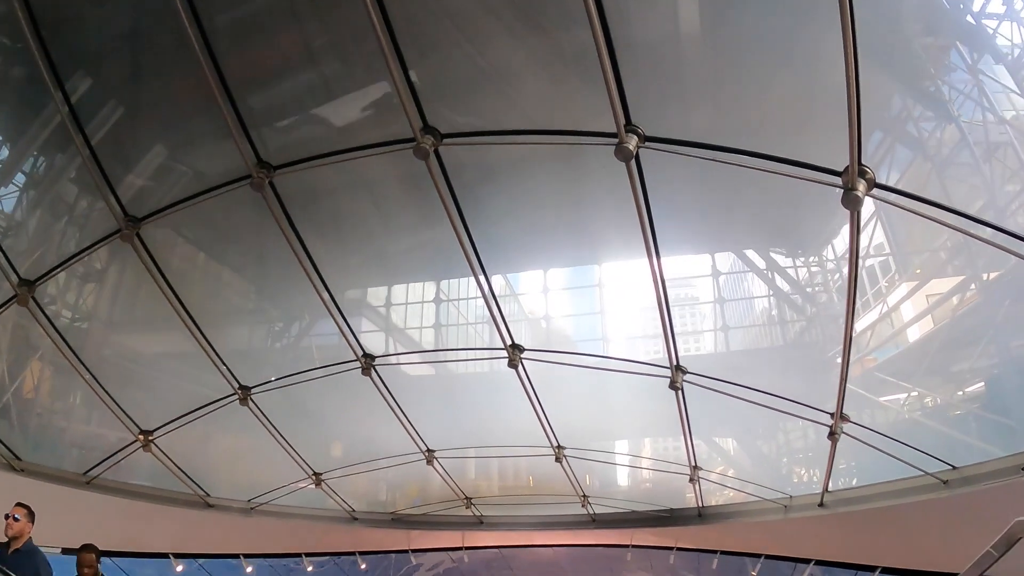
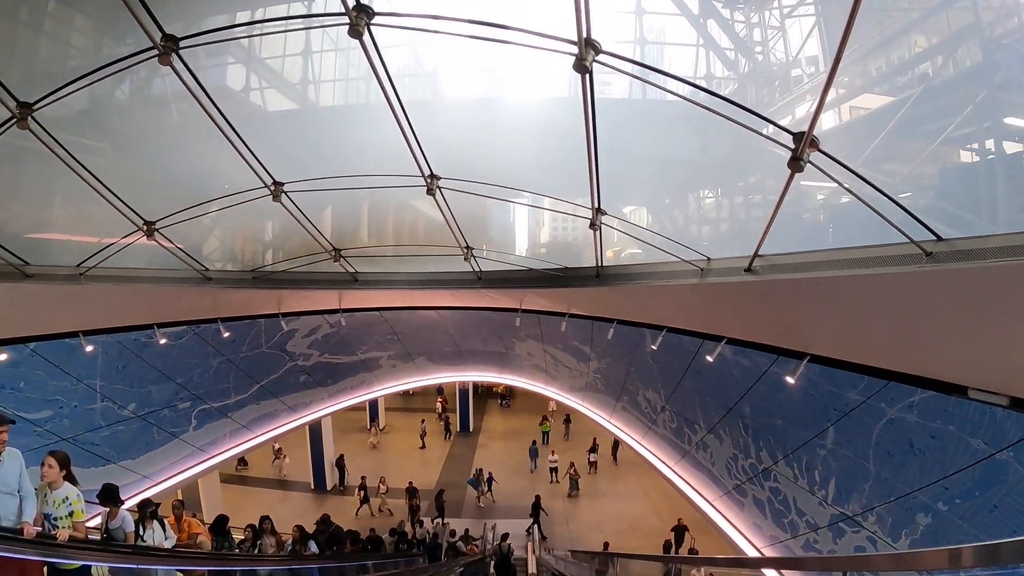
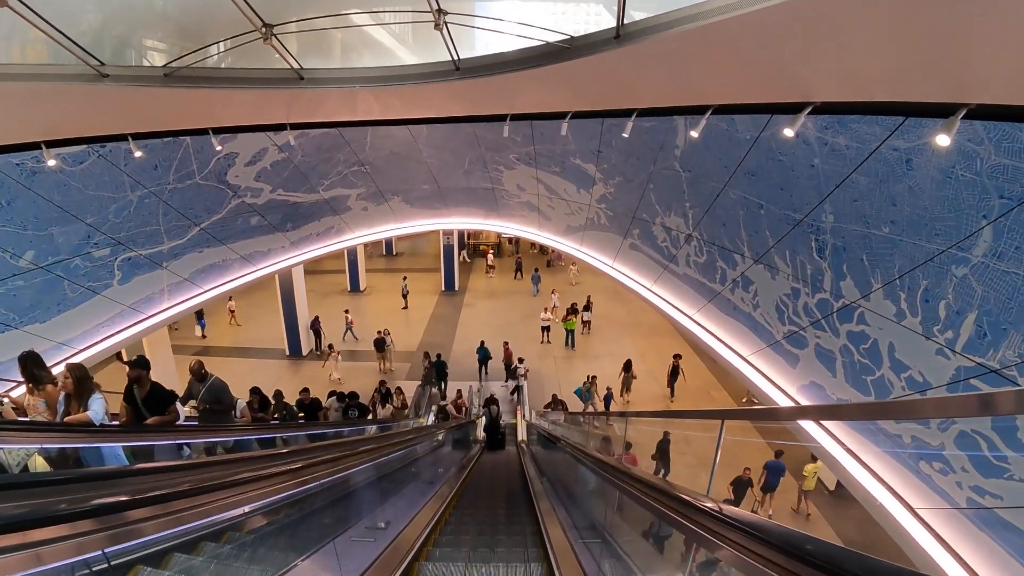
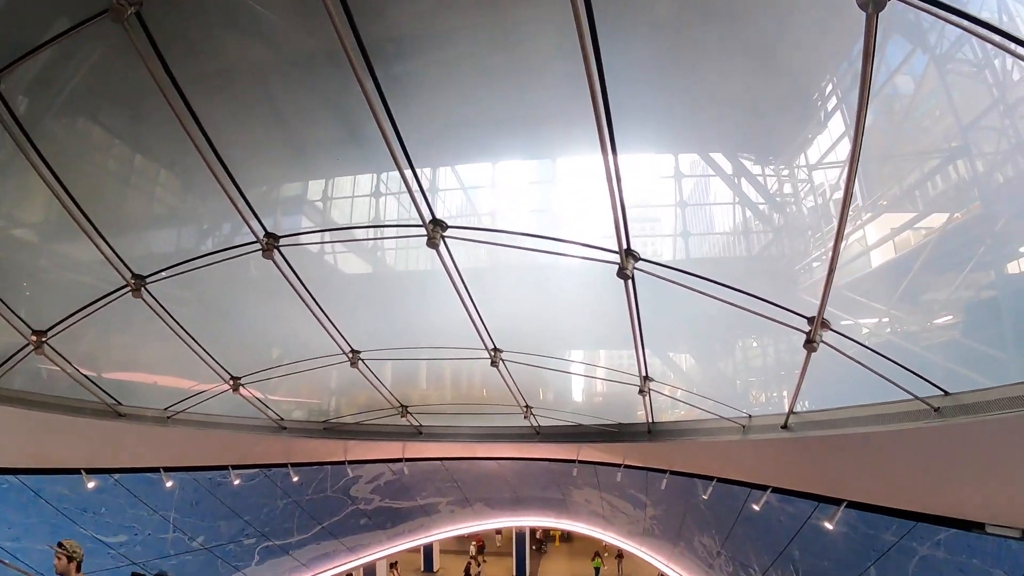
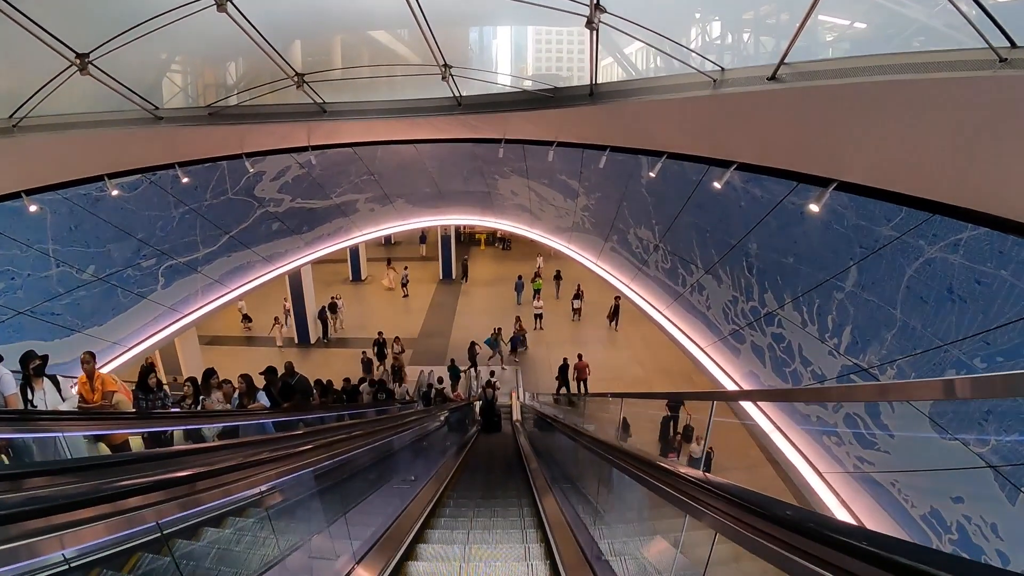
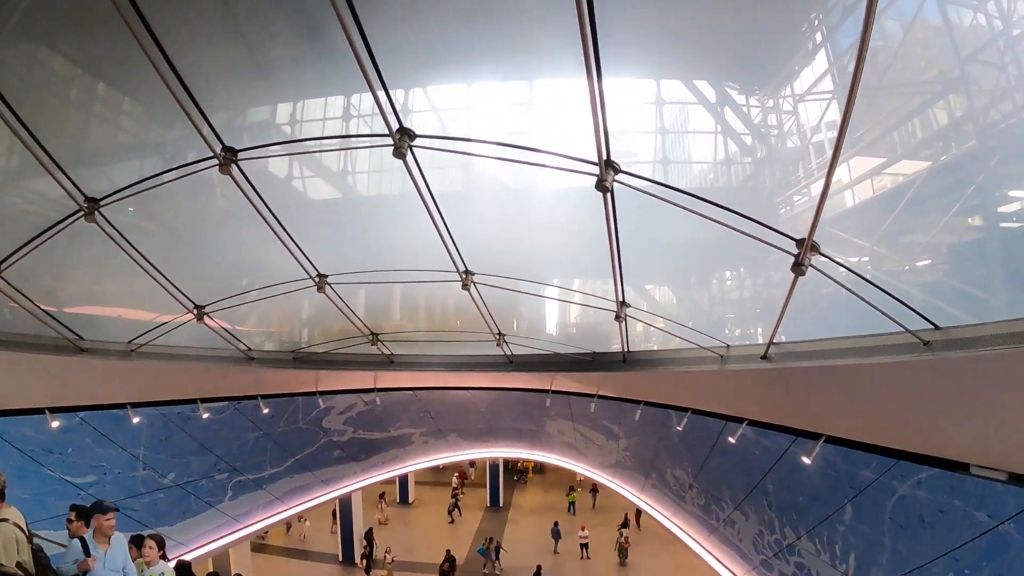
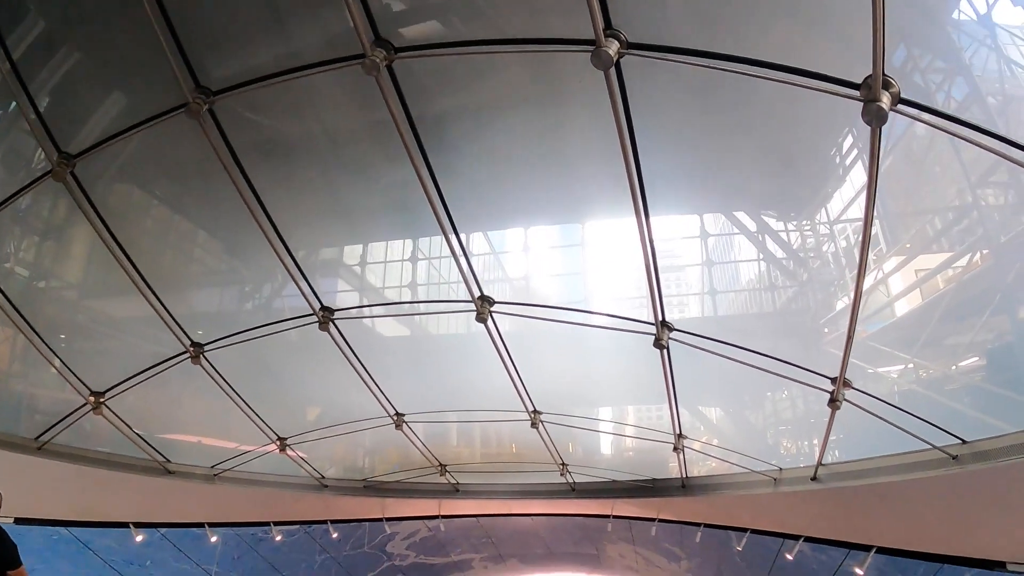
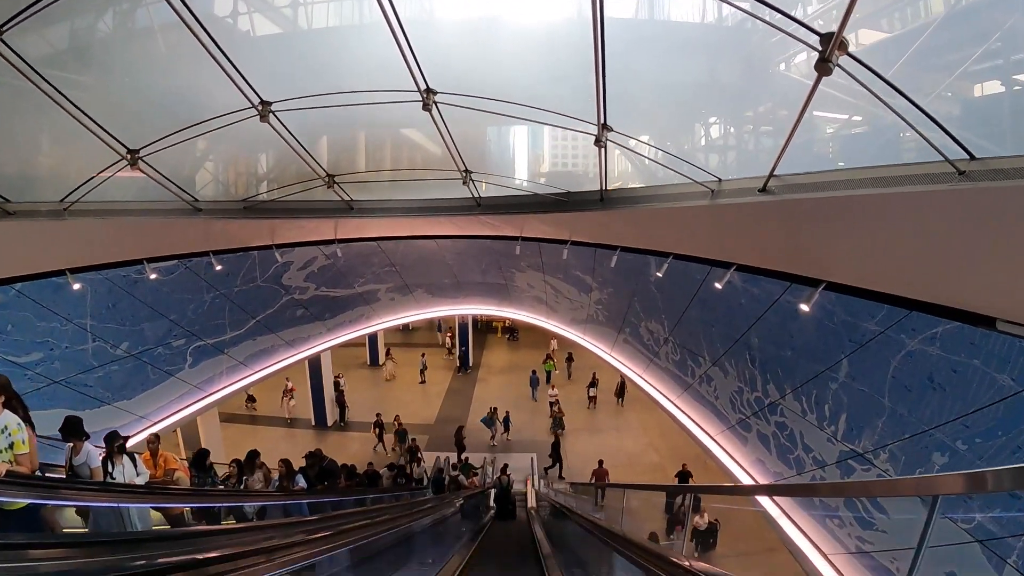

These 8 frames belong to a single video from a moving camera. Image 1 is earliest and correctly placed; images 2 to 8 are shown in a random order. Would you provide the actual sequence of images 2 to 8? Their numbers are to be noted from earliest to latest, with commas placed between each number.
7, 4, 6, 2, 8, 5, 3
